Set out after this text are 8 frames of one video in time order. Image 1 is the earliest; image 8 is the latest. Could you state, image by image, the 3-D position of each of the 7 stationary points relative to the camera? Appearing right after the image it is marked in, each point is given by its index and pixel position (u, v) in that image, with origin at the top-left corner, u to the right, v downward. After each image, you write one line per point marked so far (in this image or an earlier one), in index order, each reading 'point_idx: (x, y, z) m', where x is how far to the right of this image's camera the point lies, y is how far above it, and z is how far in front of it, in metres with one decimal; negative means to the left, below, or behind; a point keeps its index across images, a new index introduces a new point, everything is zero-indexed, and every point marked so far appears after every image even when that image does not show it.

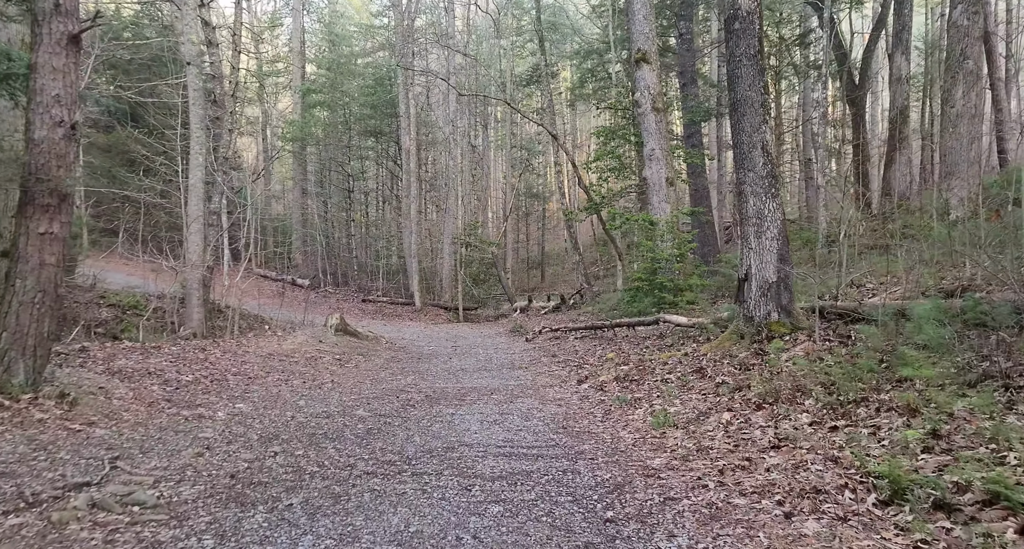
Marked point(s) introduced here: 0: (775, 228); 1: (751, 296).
0: (+2.8, +0.5, +7.3) m
1: (+2.6, -0.2, +7.4) m
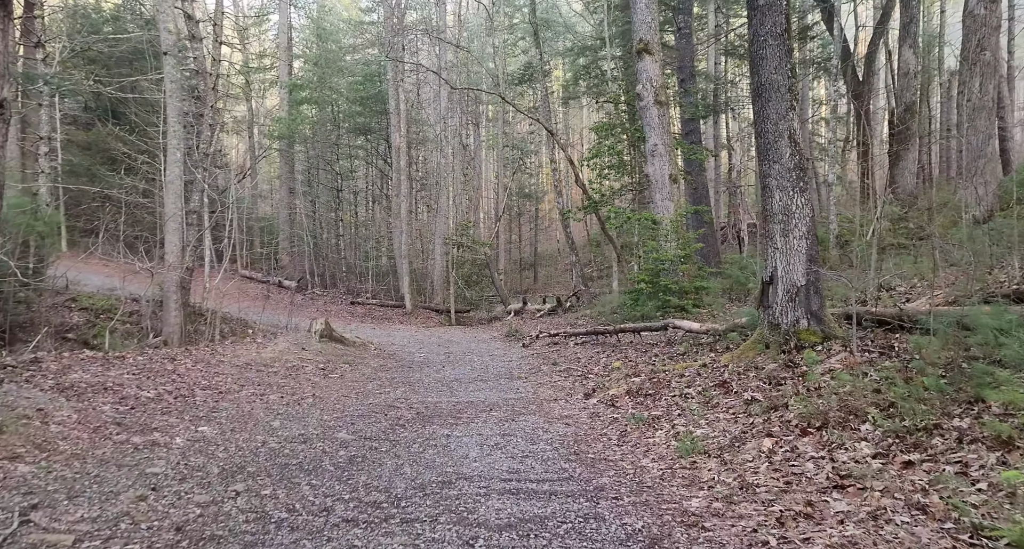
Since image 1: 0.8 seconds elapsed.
0: (+2.9, +0.5, +6.6) m
1: (+2.6, -0.3, +6.7) m
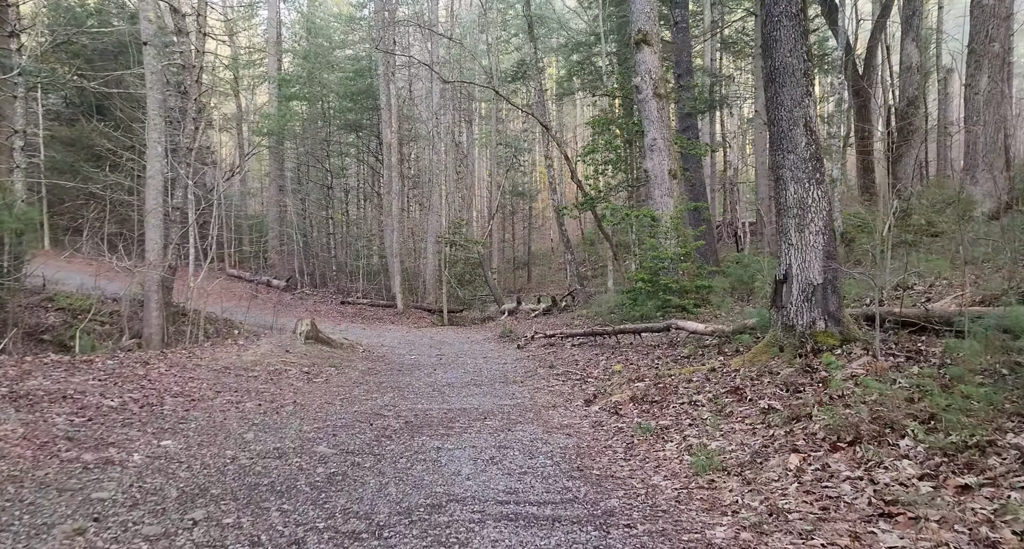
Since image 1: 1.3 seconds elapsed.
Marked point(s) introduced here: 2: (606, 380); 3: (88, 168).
0: (+2.8, +0.5, +6.2) m
1: (+2.6, -0.2, +6.3) m
2: (+1.1, -1.3, +8.0) m
3: (-10.5, +2.6, +16.8) m
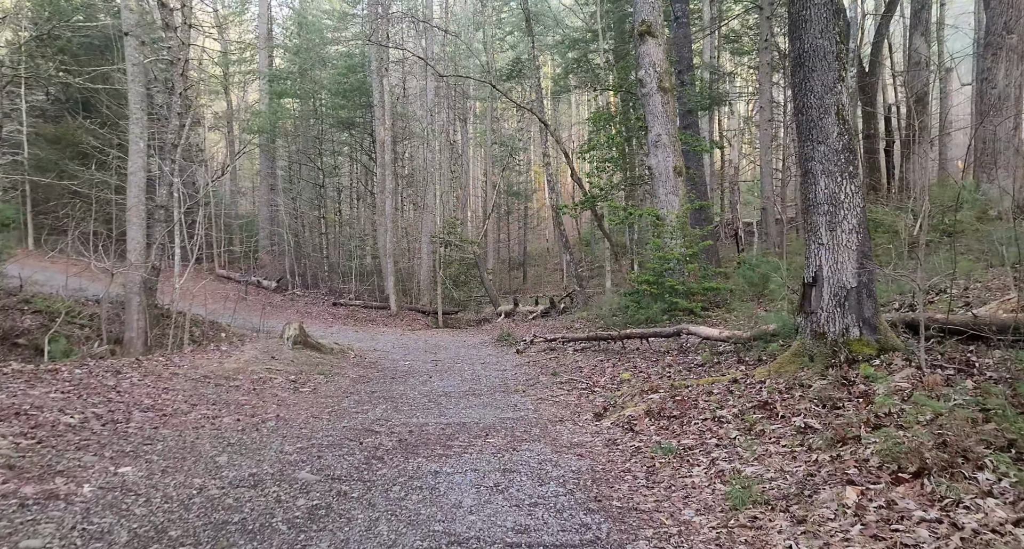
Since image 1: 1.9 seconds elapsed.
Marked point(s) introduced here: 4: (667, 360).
0: (+2.9, +0.5, +5.6) m
1: (+2.6, -0.3, +5.7) m
2: (+1.1, -1.3, +7.4) m
3: (-10.6, +2.6, +16.2) m
4: (+1.9, -1.0, +8.3) m
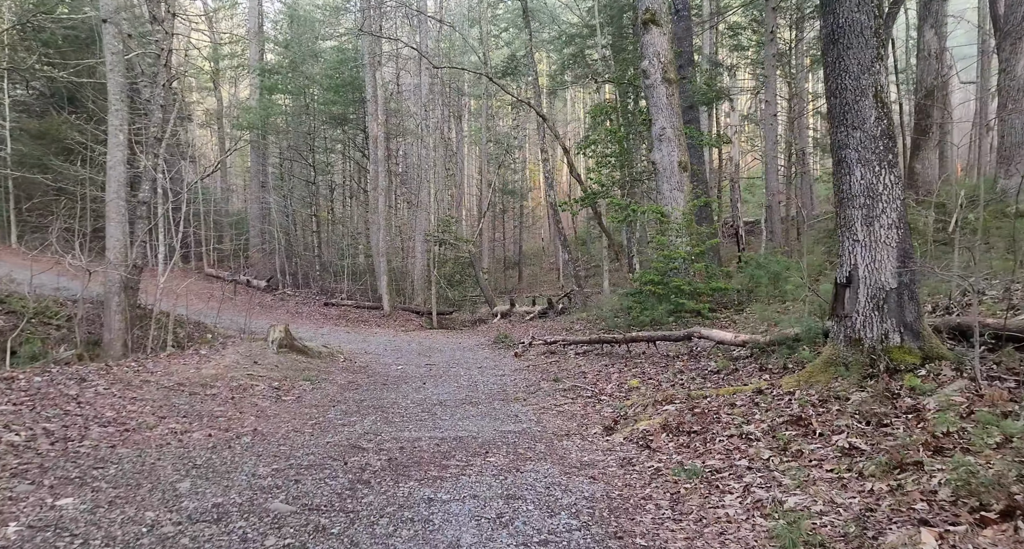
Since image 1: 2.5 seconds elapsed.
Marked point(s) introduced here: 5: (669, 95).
0: (+2.9, +0.5, +5.1) m
1: (+2.6, -0.3, +5.2) m
2: (+1.1, -1.3, +6.8) m
3: (-10.6, +2.6, +15.5) m
4: (+1.9, -1.0, +7.7) m
5: (+2.9, +3.3, +12.4) m
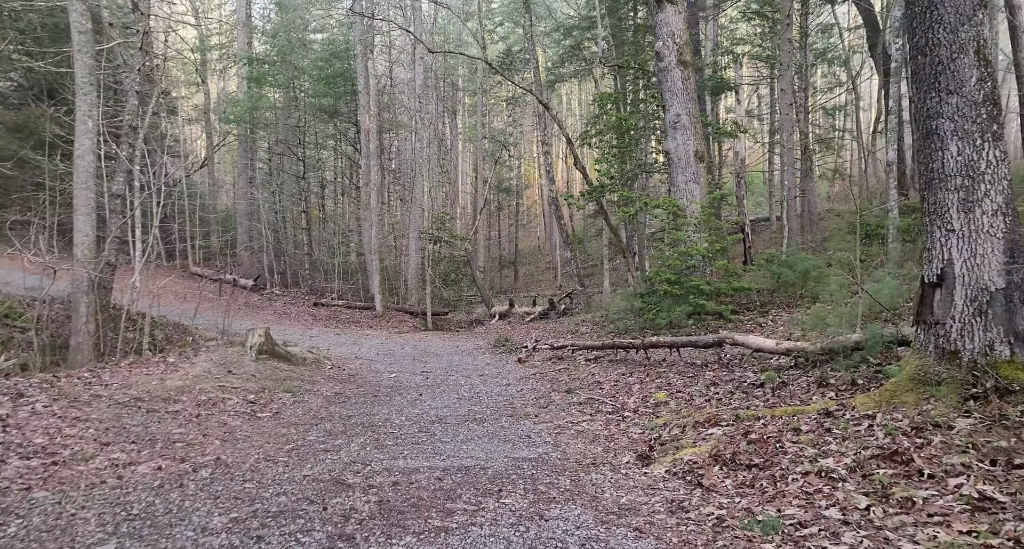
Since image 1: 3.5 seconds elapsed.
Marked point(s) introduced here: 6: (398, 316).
0: (+3.0, +0.5, +4.2) m
1: (+2.8, -0.3, +4.2) m
2: (+1.2, -1.2, +5.9) m
3: (-10.6, +2.7, +14.4) m
4: (+2.0, -1.0, +6.8) m
5: (+2.9, +3.3, +11.5) m
6: (-3.4, -1.2, +19.8) m
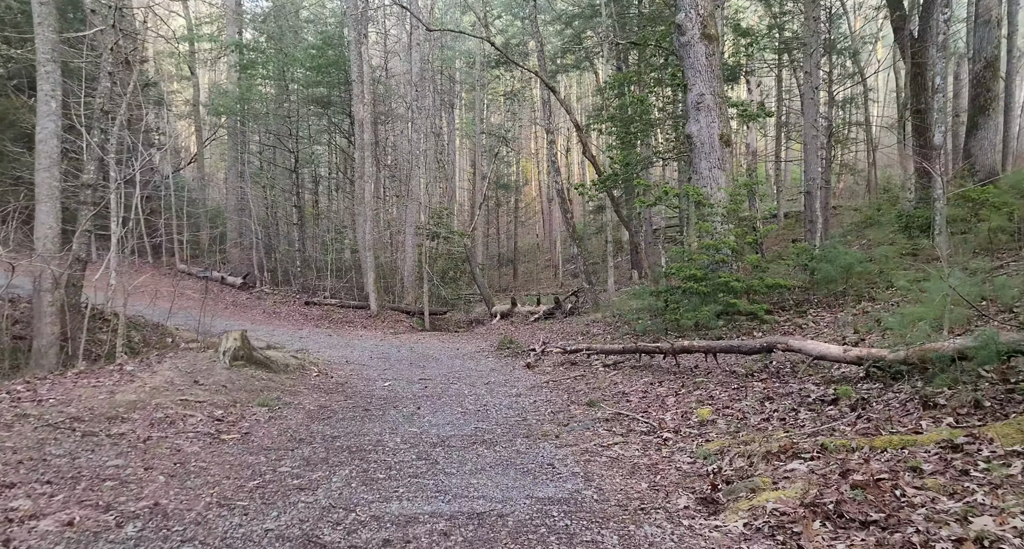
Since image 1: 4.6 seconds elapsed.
0: (+3.1, +0.5, +3.1) m
1: (+2.9, -0.2, +3.2) m
2: (+1.4, -1.2, +4.8) m
3: (-10.5, +2.7, +13.3) m
4: (+2.1, -1.0, +5.7) m
5: (+3.0, +3.4, +10.4) m
6: (-3.3, -1.1, +18.7) m
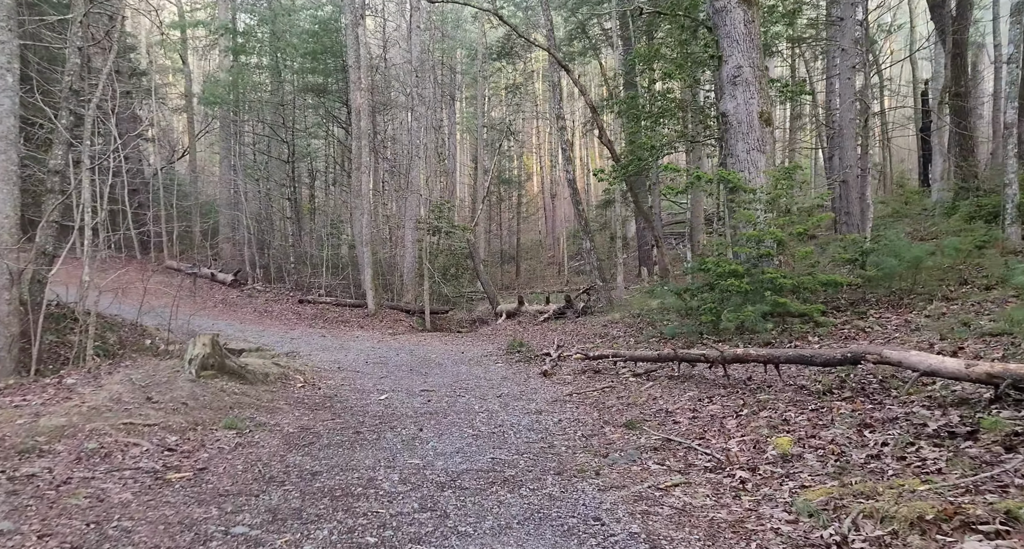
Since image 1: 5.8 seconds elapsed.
0: (+3.3, +0.6, +1.9) m
1: (+3.1, -0.2, +2.0) m
2: (+1.6, -1.2, +3.6) m
3: (-10.3, +2.8, +12.1) m
4: (+2.3, -0.9, +4.5) m
5: (+3.2, +3.5, +9.2) m
6: (-3.1, -1.0, +17.5) m
